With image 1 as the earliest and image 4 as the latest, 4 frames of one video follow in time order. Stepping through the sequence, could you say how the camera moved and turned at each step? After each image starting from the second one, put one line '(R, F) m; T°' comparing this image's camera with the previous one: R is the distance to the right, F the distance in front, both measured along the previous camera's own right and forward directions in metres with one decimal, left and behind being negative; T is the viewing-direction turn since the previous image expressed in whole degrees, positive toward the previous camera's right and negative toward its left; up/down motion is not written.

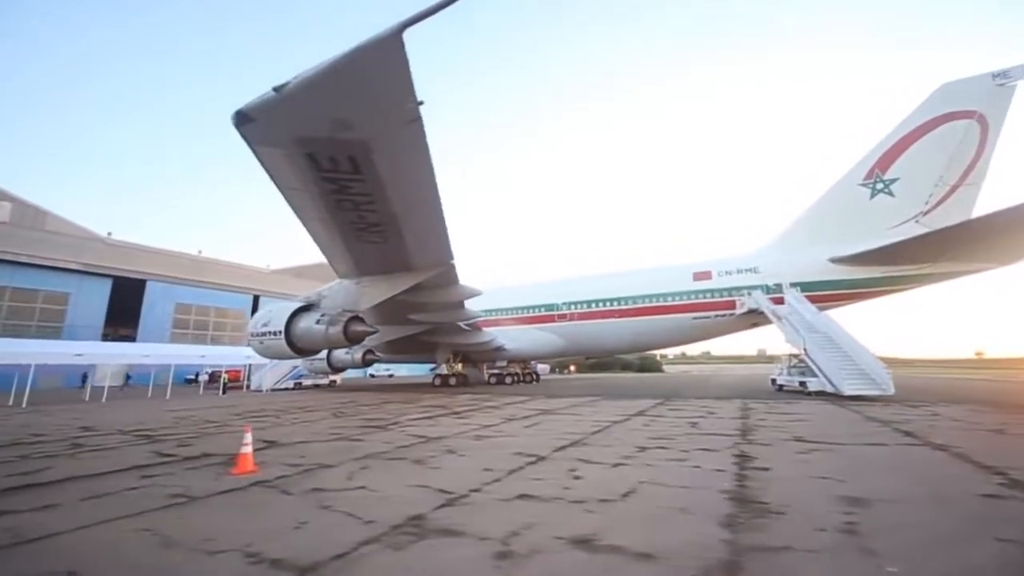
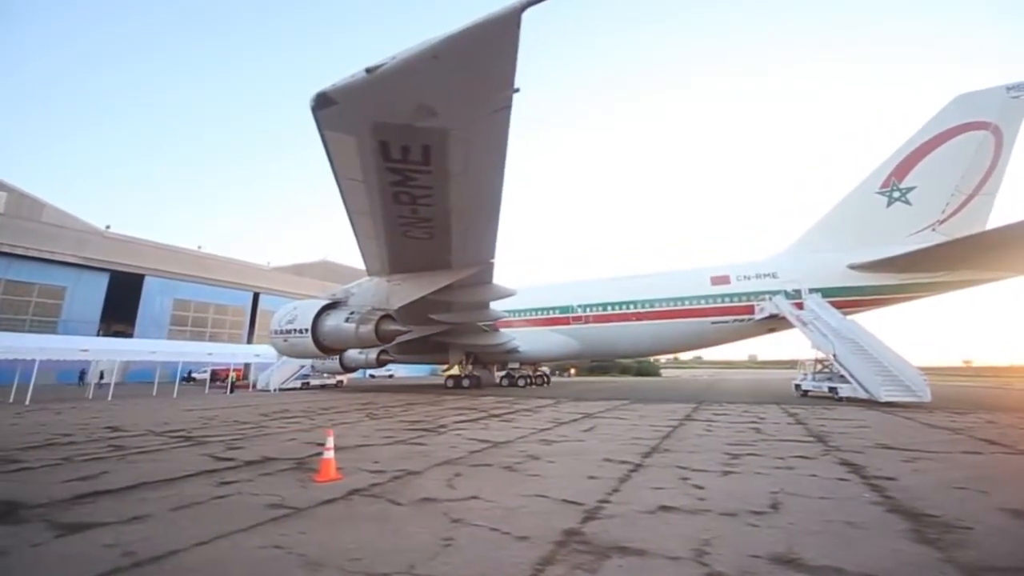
(-1.0, +0.2) m; +2°
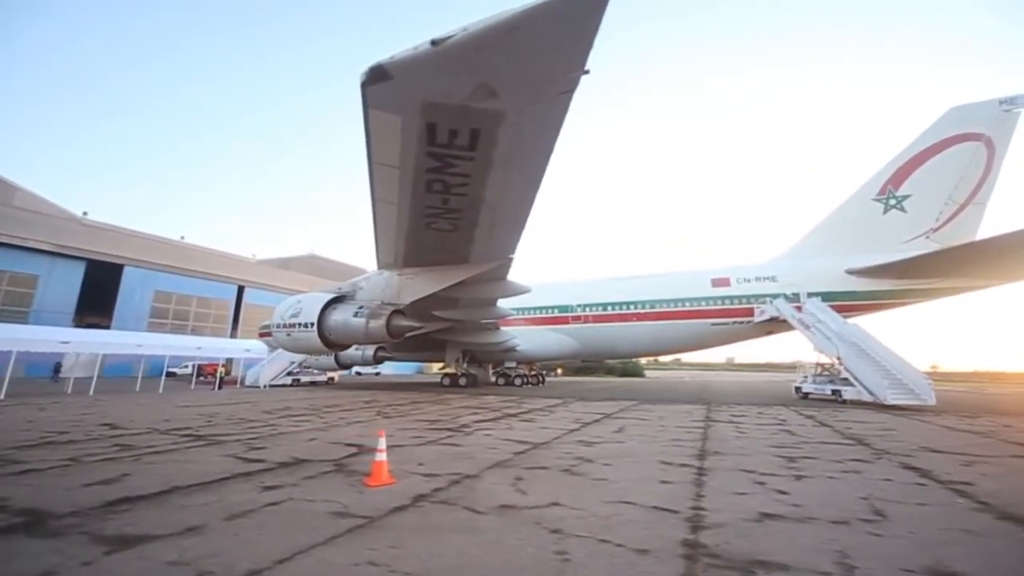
(-0.7, +0.2) m; +3°
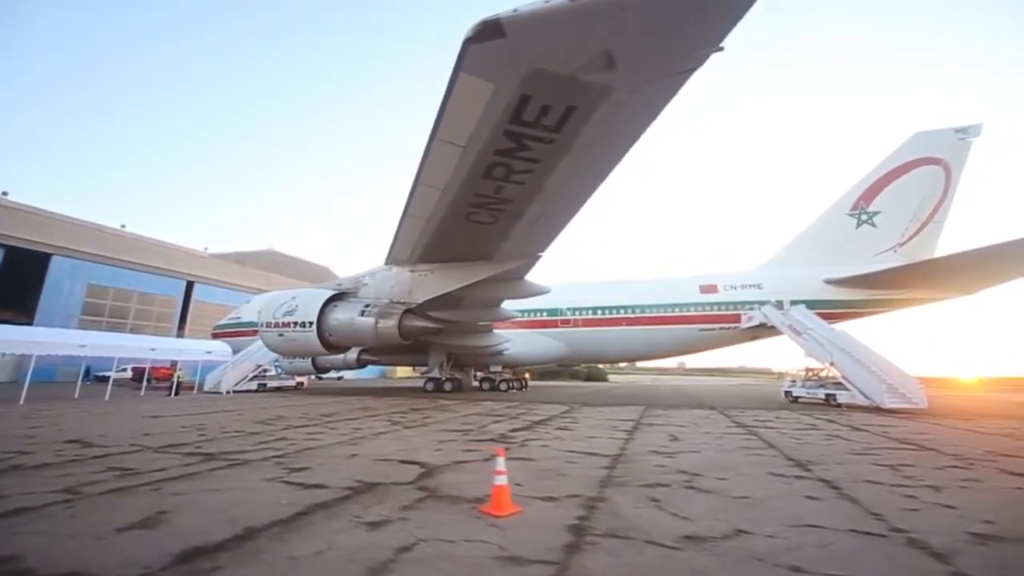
(-1.3, +0.6) m; +7°
